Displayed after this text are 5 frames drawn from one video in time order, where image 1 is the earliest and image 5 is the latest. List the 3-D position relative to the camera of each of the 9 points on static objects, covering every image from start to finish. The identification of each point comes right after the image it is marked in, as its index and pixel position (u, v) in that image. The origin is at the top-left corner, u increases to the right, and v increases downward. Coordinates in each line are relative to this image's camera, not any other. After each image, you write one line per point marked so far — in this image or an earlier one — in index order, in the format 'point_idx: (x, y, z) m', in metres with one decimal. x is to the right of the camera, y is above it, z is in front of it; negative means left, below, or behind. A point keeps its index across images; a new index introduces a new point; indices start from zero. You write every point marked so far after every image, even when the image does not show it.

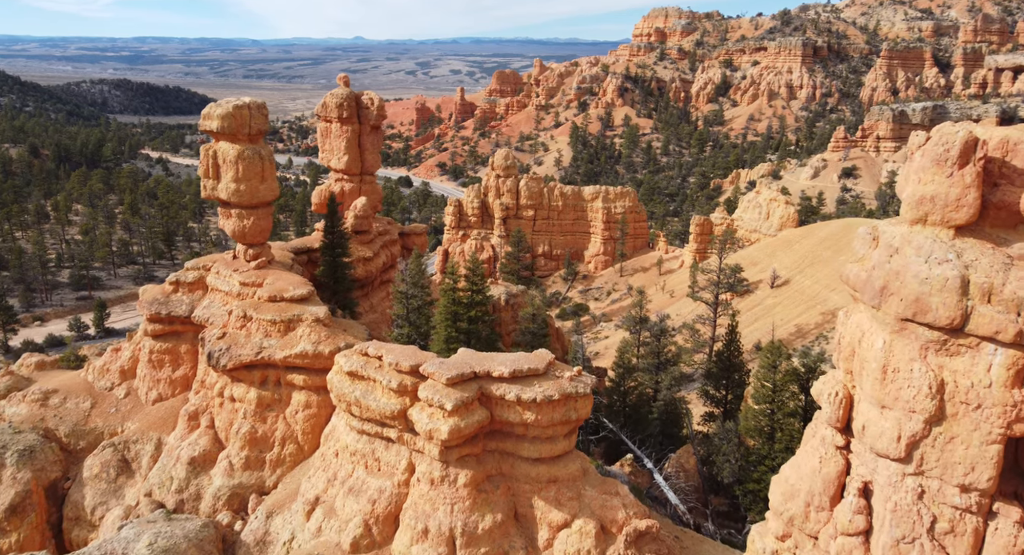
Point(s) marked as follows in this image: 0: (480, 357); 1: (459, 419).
0: (-0.7, -1.8, +18.0) m
1: (-1.1, -2.9, +16.8) m
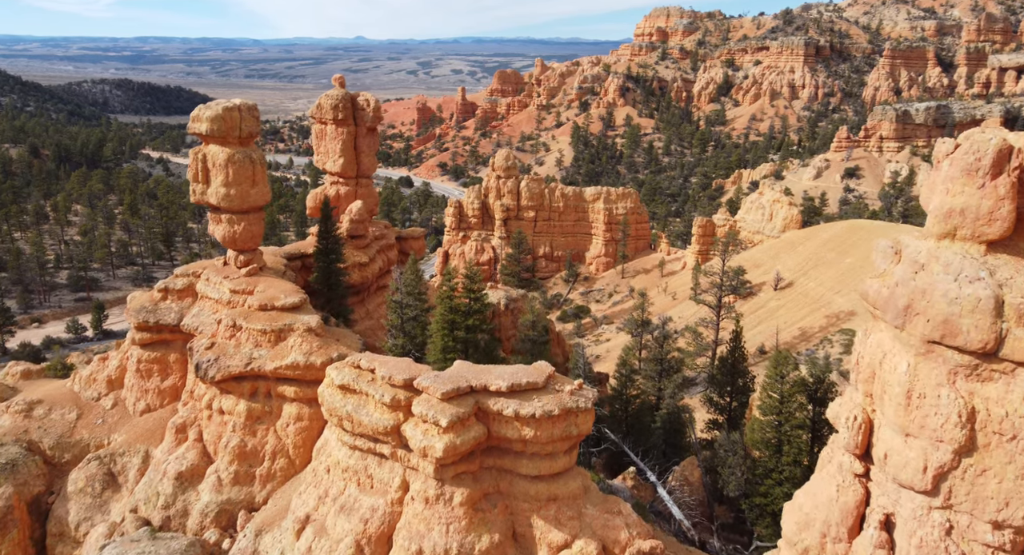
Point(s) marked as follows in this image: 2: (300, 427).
0: (-0.8, -2.0, +17.3) m
1: (-1.1, -3.1, +16.1) m
2: (-5.1, -3.6, +19.6) m
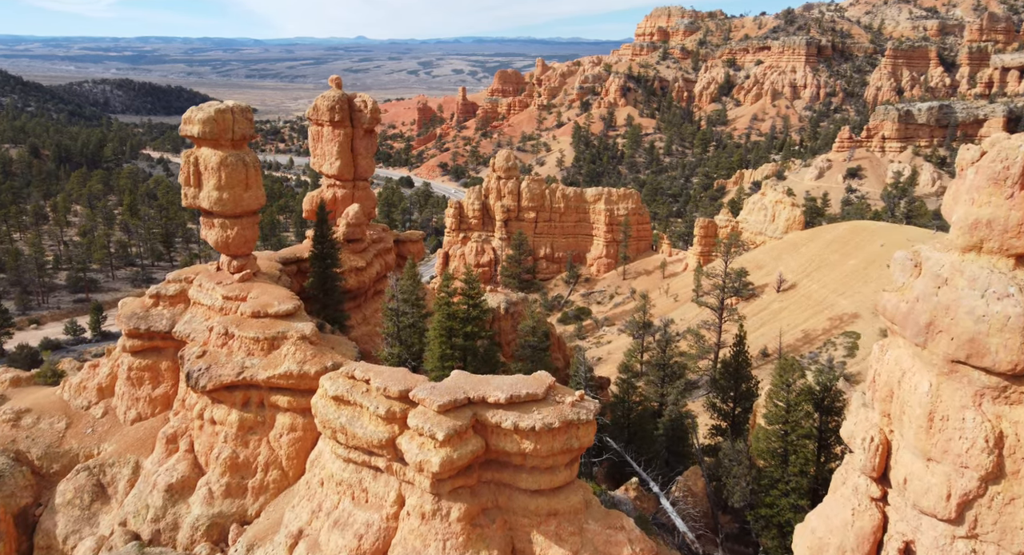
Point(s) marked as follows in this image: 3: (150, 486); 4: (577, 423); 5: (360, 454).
0: (-0.8, -2.1, +16.8) m
1: (-1.1, -3.3, +15.5) m
2: (-5.1, -3.8, +19.1) m
3: (-8.7, -5.0, +19.5) m
4: (+1.3, -2.9, +16.1) m
5: (-3.1, -3.6, +16.7) m
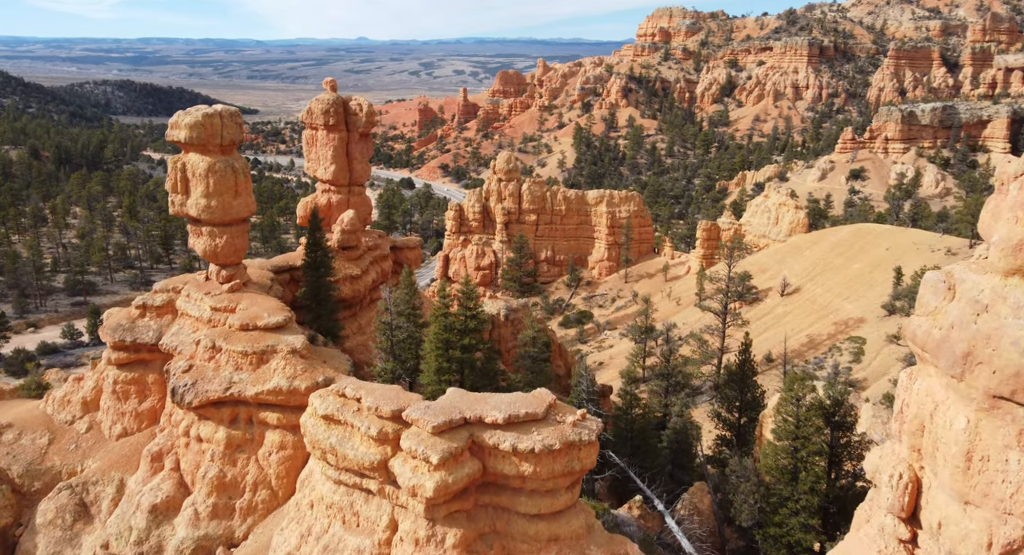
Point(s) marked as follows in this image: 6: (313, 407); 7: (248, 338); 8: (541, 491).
0: (-0.8, -2.4, +16.0) m
1: (-1.2, -3.5, +14.8) m
2: (-5.2, -4.0, +18.3) m
3: (-8.7, -5.3, +18.7) m
4: (+1.3, -3.1, +15.3) m
5: (-3.1, -3.9, +15.9) m
6: (-4.0, -2.6, +16.4) m
7: (-6.3, -1.4, +19.4) m
8: (+0.5, -4.1, +15.4) m
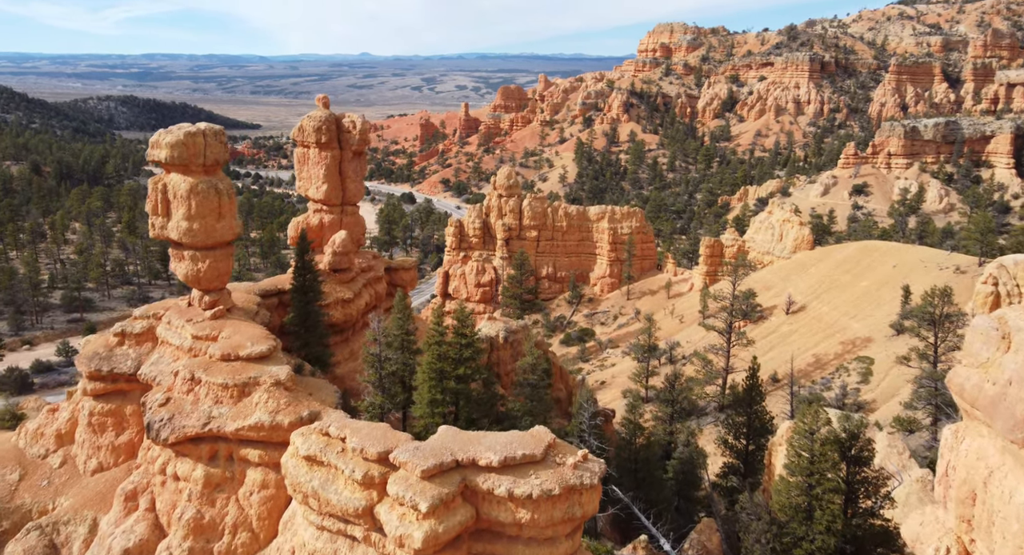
0: (-0.9, -3.0, +14.8) m
1: (-1.2, -4.1, +13.6) m
2: (-5.2, -4.6, +17.1) m
3: (-8.8, -5.9, +17.6) m
4: (+1.2, -3.7, +14.2) m
5: (-3.2, -4.5, +14.8) m
6: (-4.1, -3.2, +15.3) m
7: (-6.4, -2.1, +18.3) m
8: (+0.5, -4.6, +14.3) m
